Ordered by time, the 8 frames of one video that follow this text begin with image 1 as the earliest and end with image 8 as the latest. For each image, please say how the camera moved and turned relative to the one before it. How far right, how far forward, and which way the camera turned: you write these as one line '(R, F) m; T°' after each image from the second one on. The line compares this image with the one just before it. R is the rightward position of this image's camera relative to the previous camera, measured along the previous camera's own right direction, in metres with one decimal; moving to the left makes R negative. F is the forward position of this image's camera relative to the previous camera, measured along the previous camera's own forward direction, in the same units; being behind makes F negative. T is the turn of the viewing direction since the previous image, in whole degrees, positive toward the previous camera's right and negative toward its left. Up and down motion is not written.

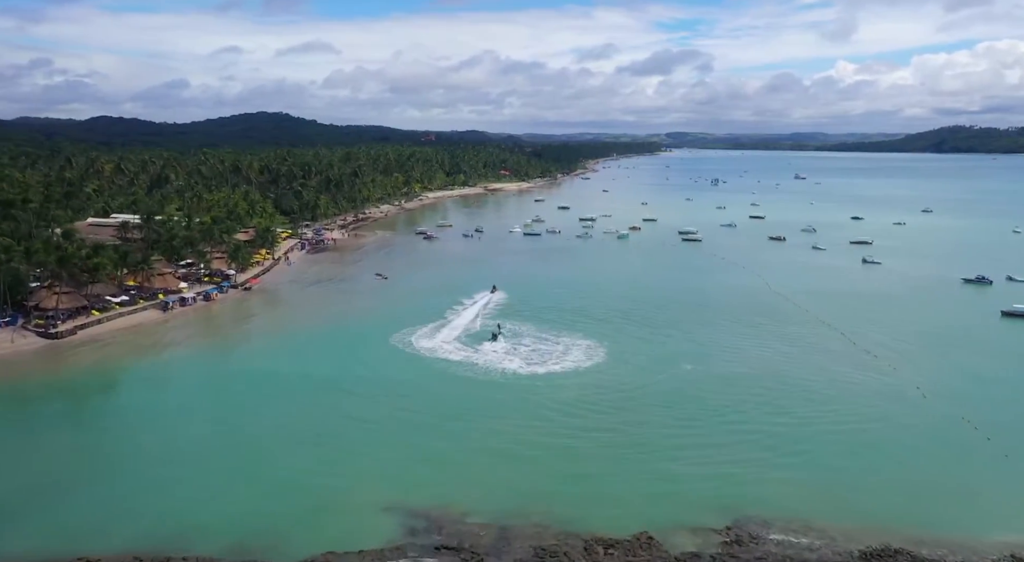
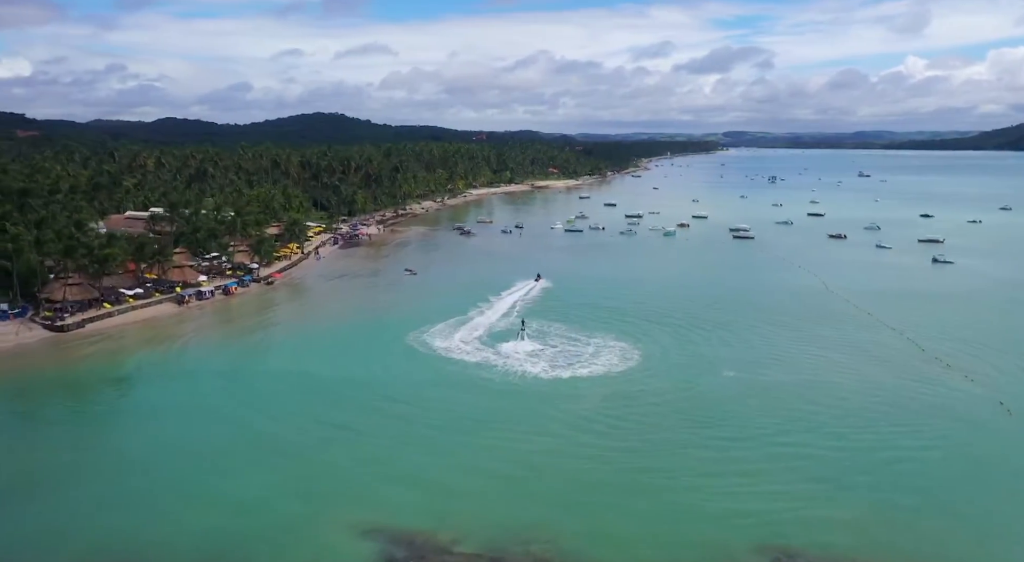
(+1.8, +3.8) m; -4°
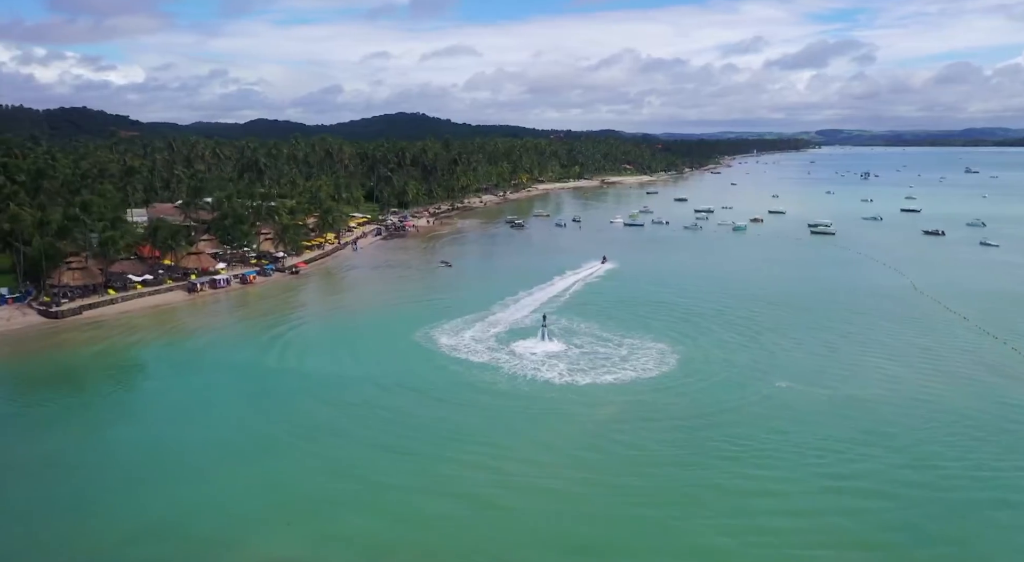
(+3.5, +5.7) m; -7°
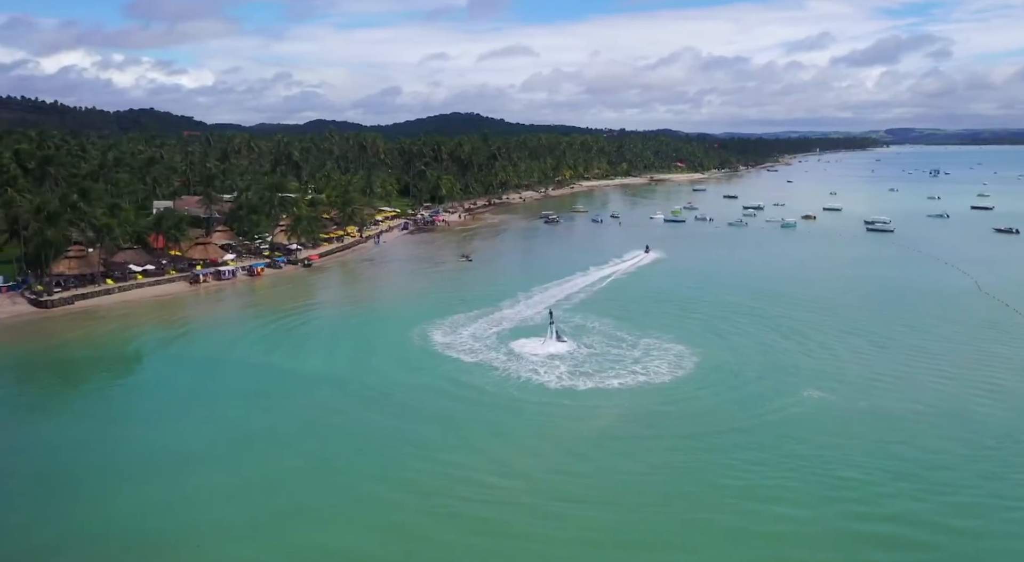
(+2.7, +3.5) m; -4°
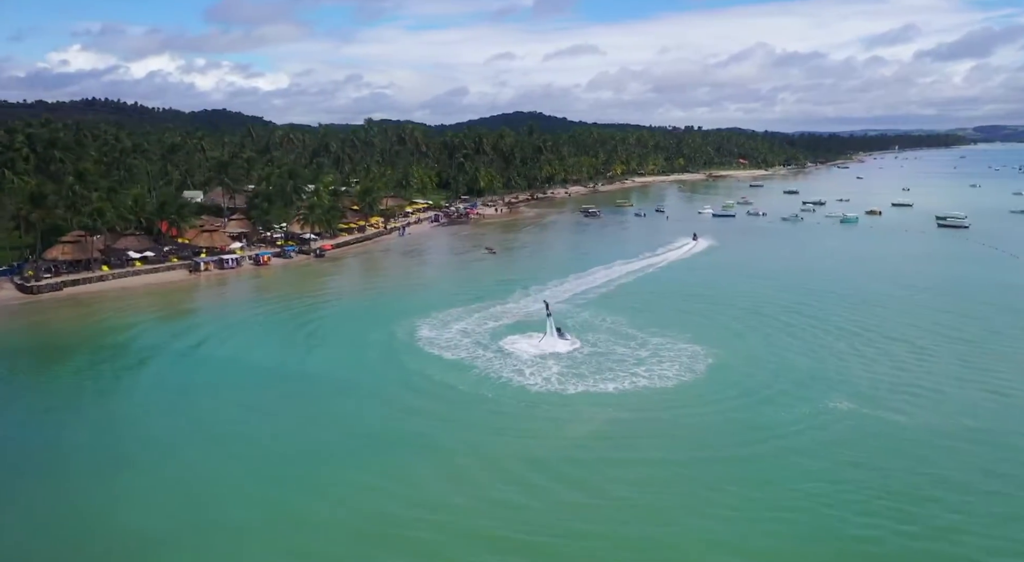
(+3.2, +3.9) m; -5°
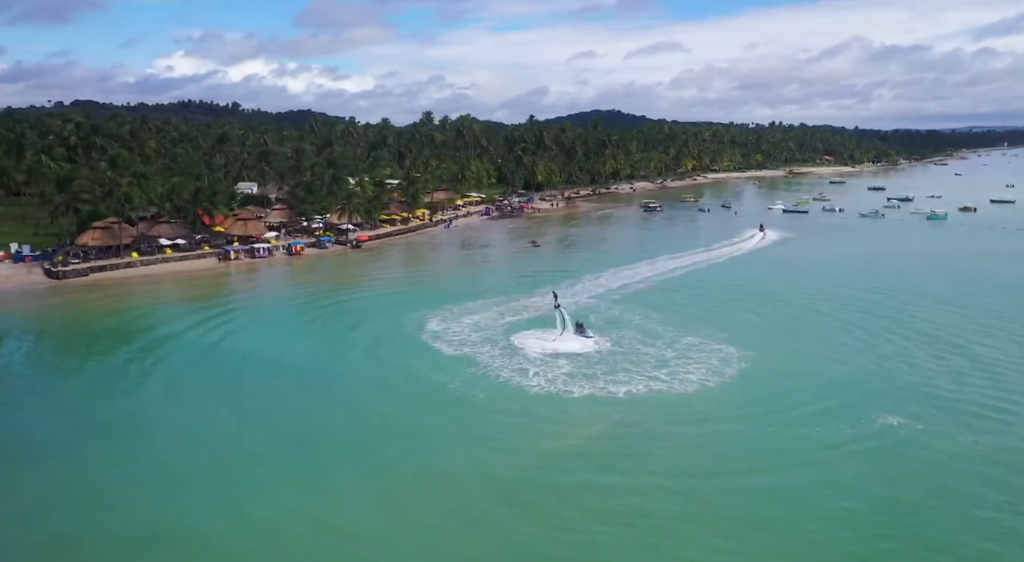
(+2.6, +2.9) m; -6°
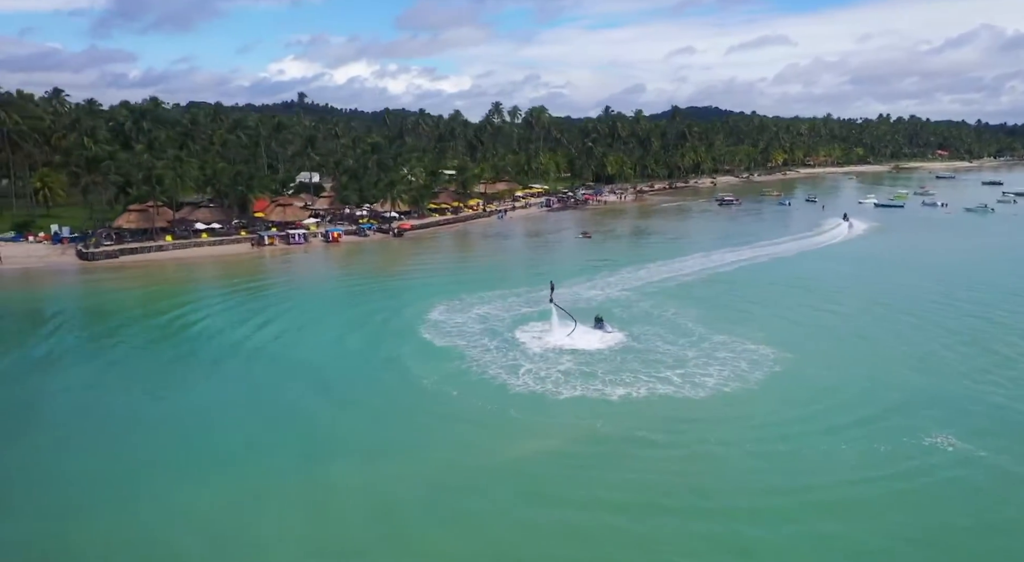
(+3.2, +3.2) m; -7°
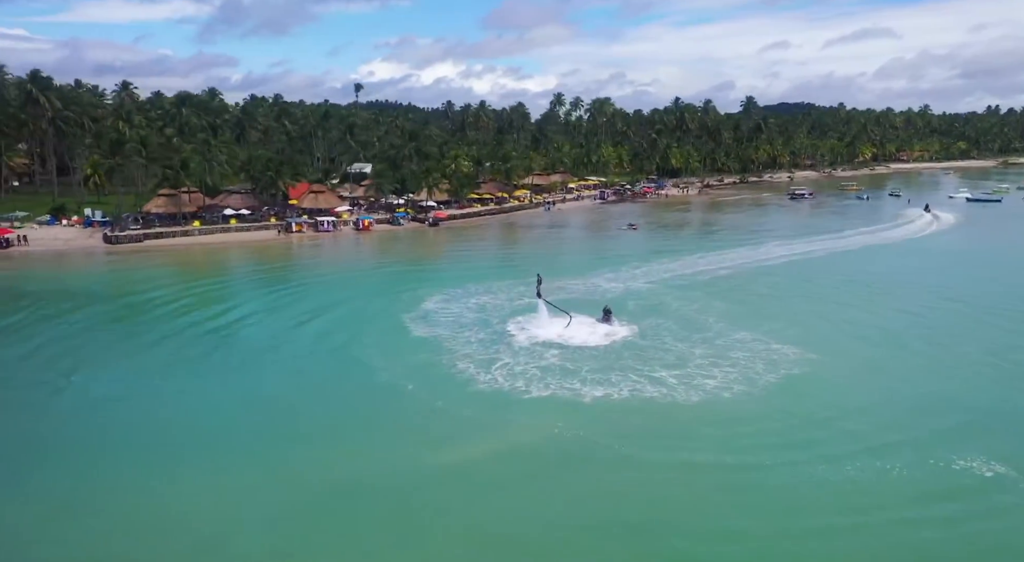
(+2.9, +2.7) m; -7°
